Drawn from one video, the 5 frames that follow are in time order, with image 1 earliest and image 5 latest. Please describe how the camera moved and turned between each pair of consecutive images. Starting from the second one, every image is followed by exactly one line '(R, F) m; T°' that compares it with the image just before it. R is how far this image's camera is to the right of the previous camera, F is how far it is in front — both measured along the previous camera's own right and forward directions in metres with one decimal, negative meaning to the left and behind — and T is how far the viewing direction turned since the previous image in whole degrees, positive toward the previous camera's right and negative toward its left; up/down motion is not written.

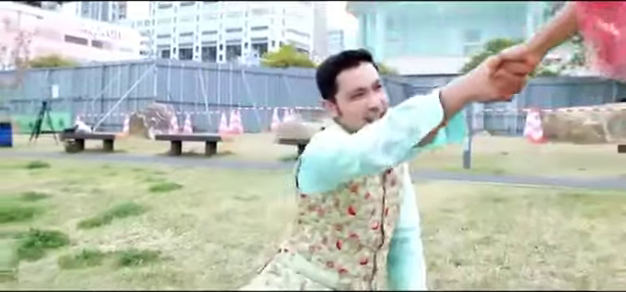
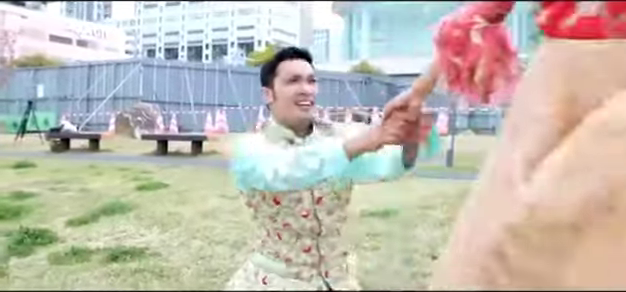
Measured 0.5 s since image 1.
(0.0, -0.1) m; +1°
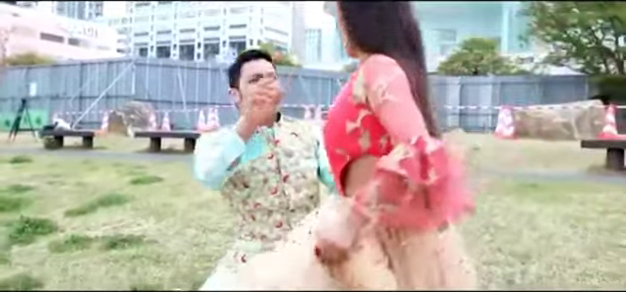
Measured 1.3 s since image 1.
(0.0, -0.2) m; +1°
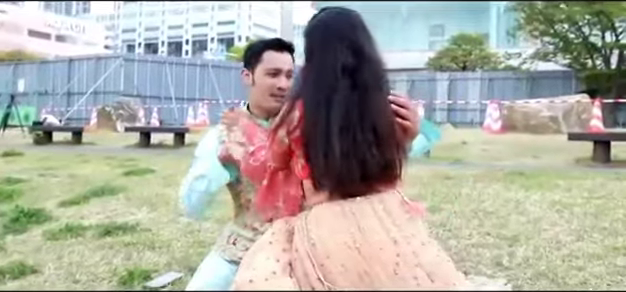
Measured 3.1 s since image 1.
(0.0, -0.1) m; +1°
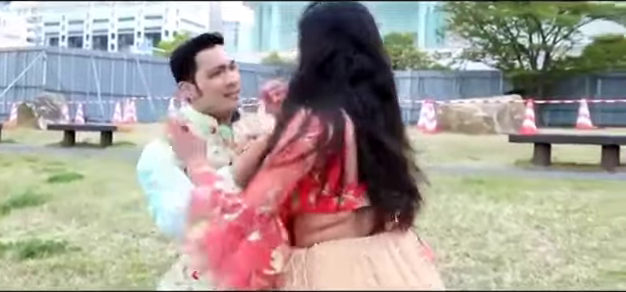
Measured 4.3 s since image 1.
(-0.1, +0.5) m; +5°
